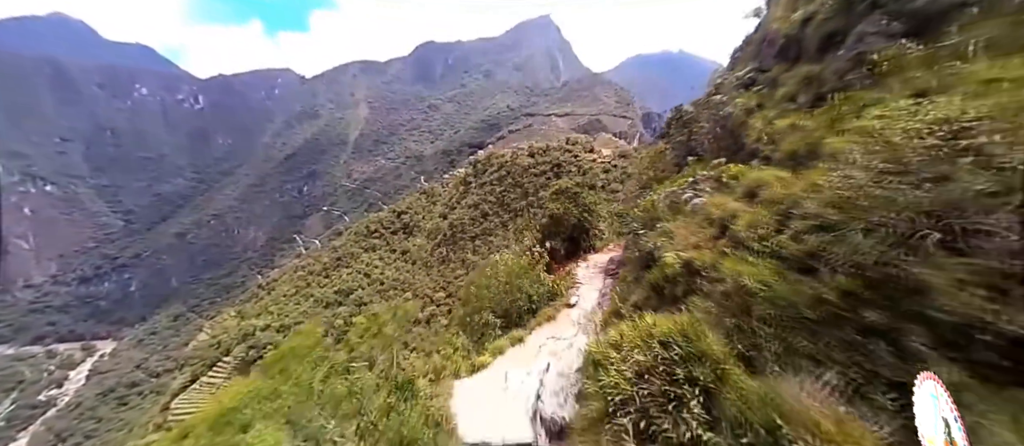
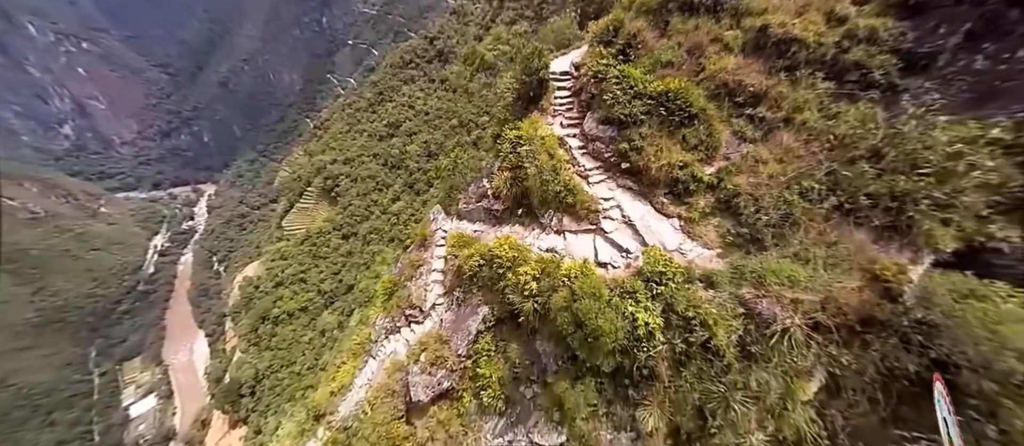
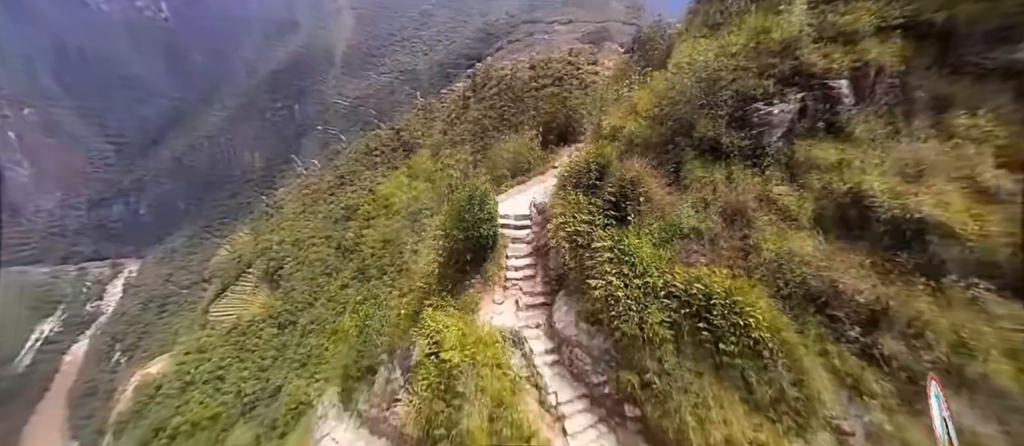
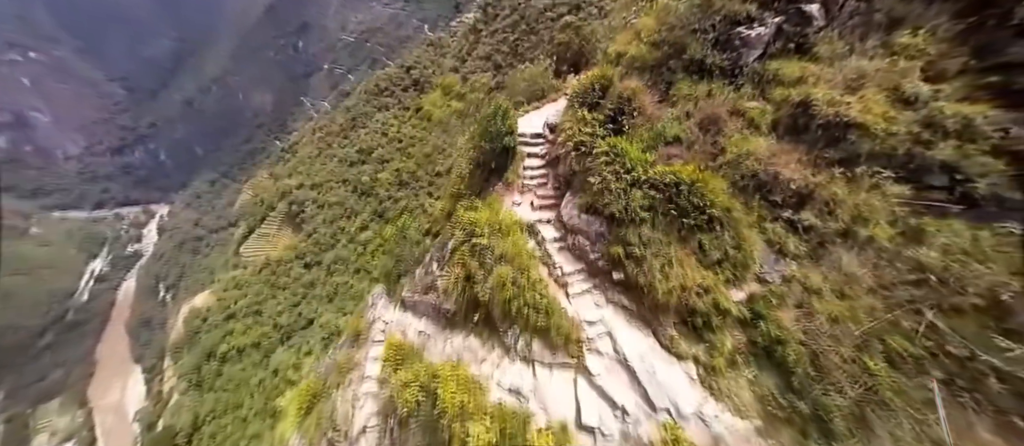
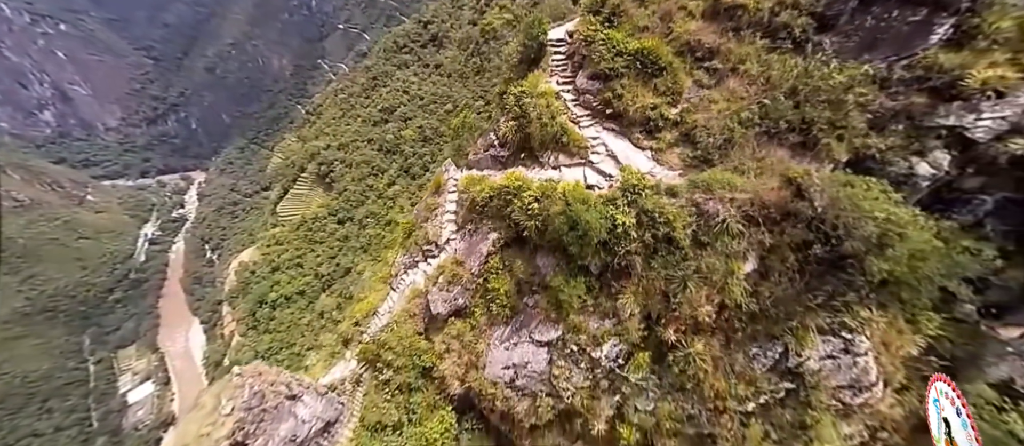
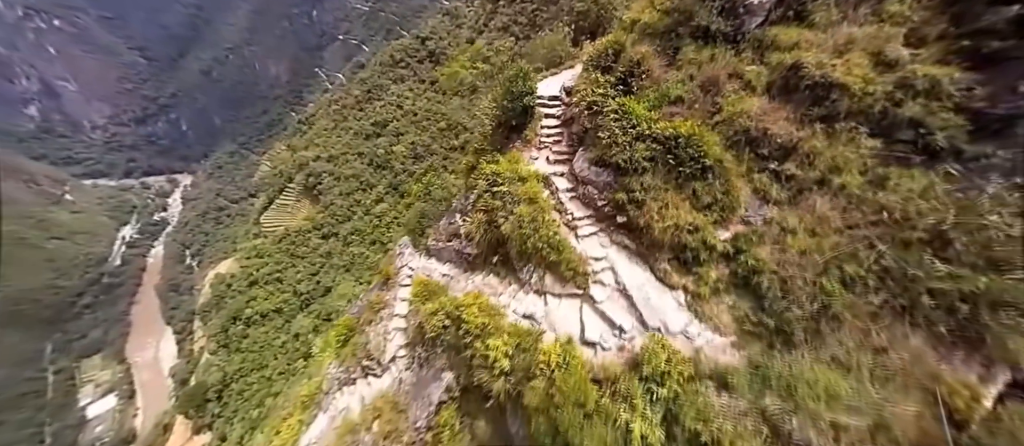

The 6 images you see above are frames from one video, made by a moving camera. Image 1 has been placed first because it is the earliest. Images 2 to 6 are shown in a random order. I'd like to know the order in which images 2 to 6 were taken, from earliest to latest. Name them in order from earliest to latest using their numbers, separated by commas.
3, 4, 6, 2, 5
